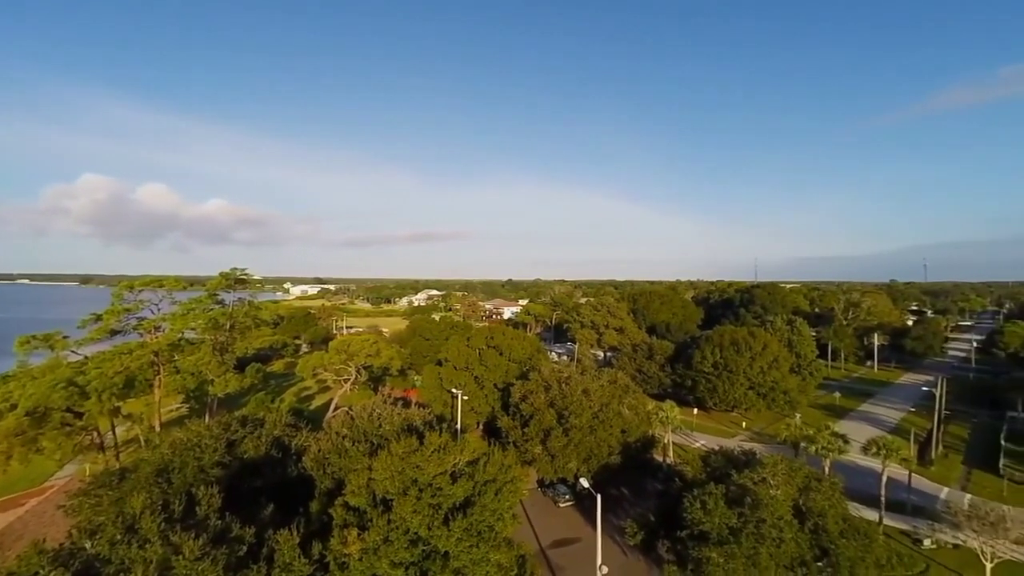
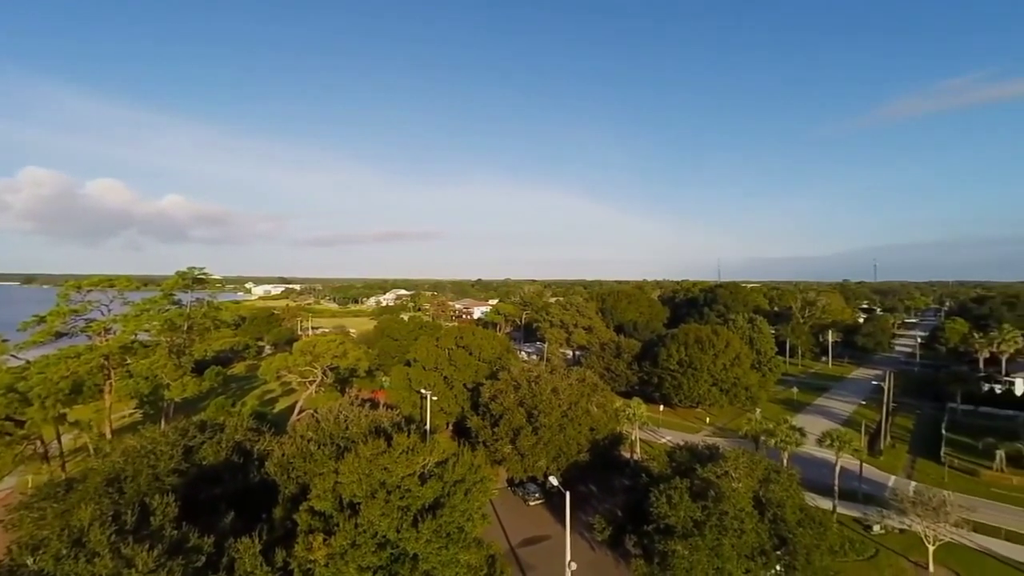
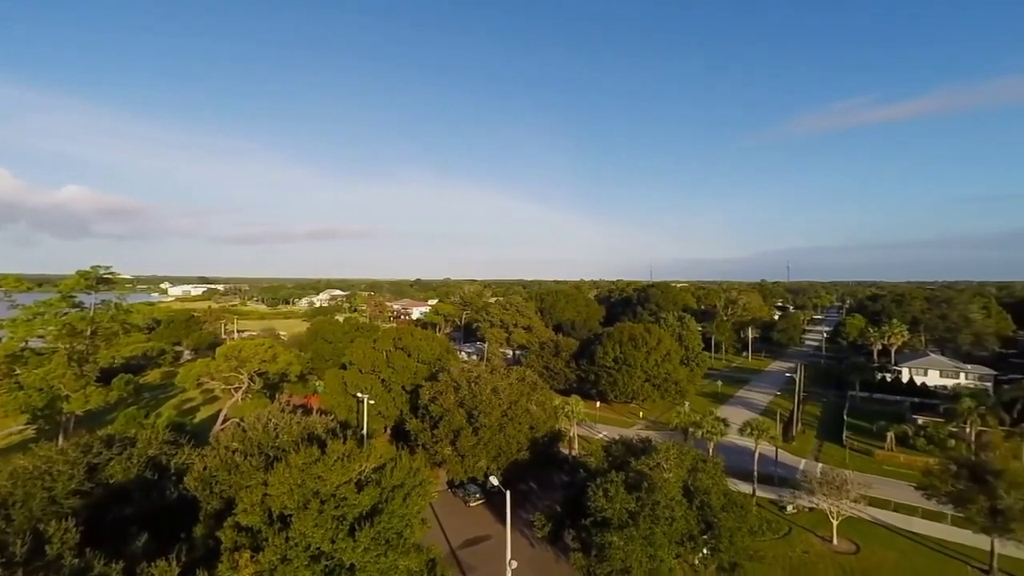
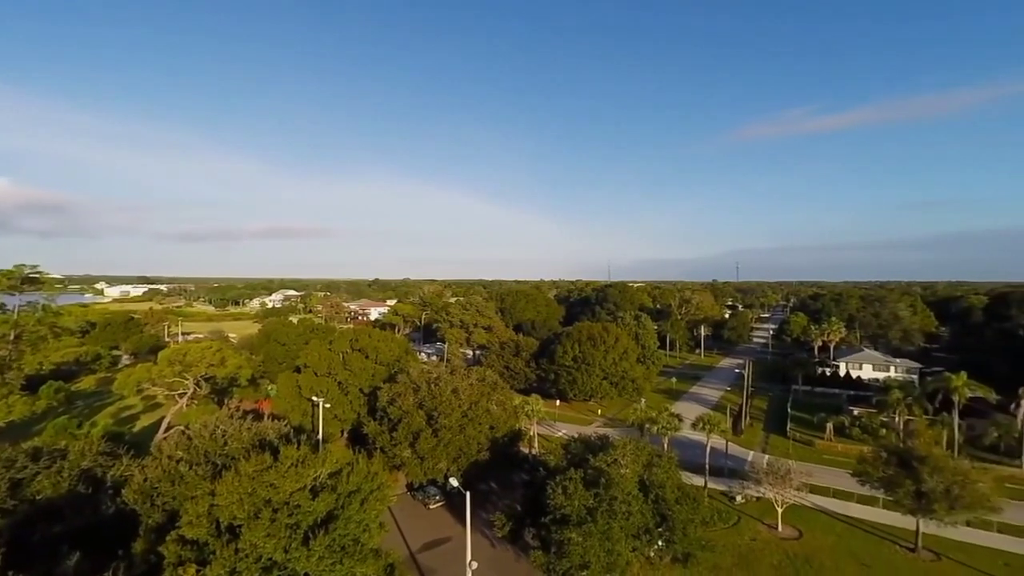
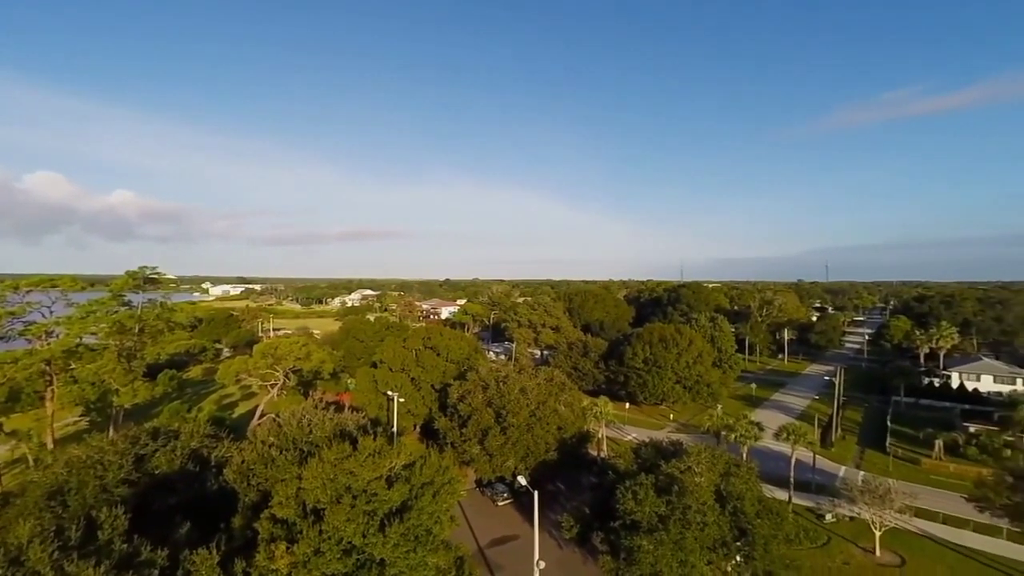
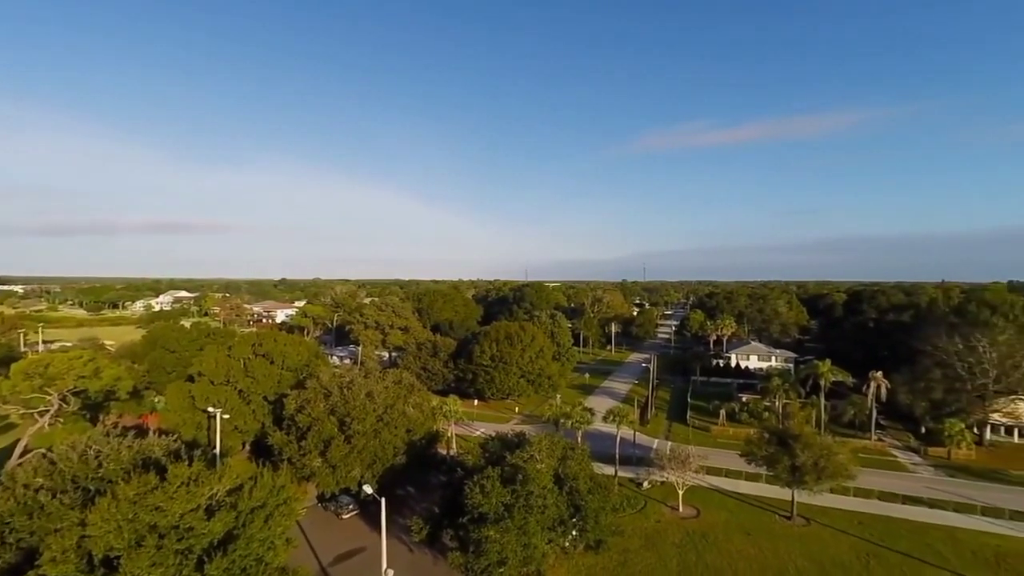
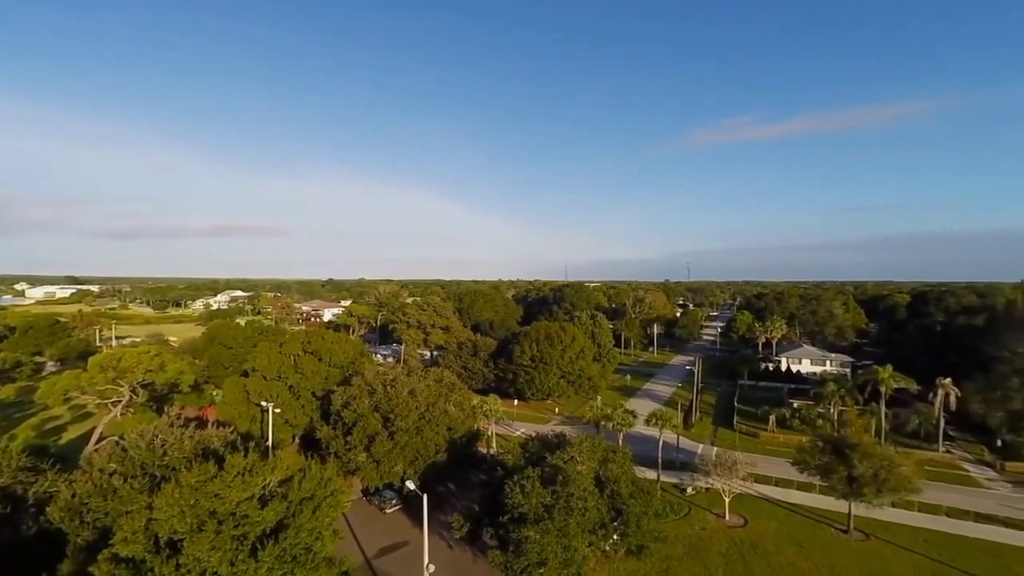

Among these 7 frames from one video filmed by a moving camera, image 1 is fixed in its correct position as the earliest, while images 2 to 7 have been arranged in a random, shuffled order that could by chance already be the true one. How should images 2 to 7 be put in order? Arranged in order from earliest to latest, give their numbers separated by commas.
2, 5, 3, 4, 7, 6
